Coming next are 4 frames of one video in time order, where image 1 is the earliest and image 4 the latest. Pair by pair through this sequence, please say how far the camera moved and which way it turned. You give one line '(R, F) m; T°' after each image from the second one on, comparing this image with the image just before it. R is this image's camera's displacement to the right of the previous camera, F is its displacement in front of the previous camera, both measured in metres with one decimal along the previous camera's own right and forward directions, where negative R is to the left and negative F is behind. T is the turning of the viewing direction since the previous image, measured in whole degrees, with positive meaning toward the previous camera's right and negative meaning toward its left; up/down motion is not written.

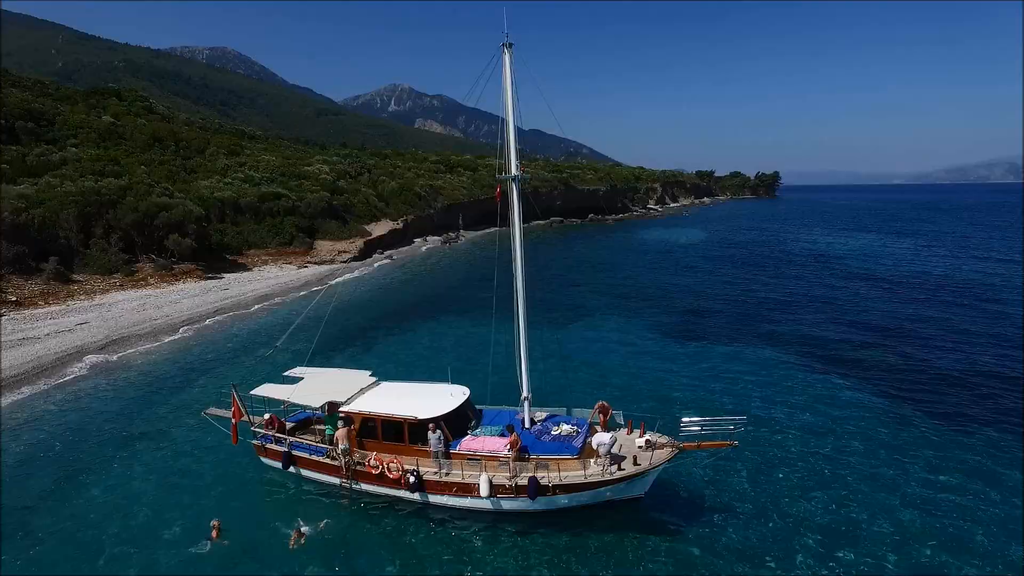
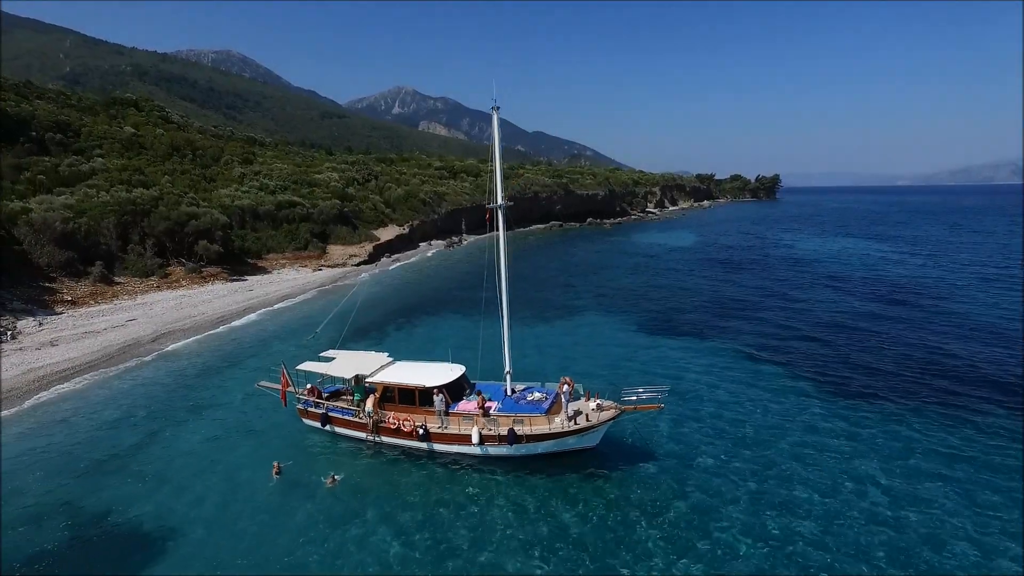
(+0.5, -4.2) m; 0°
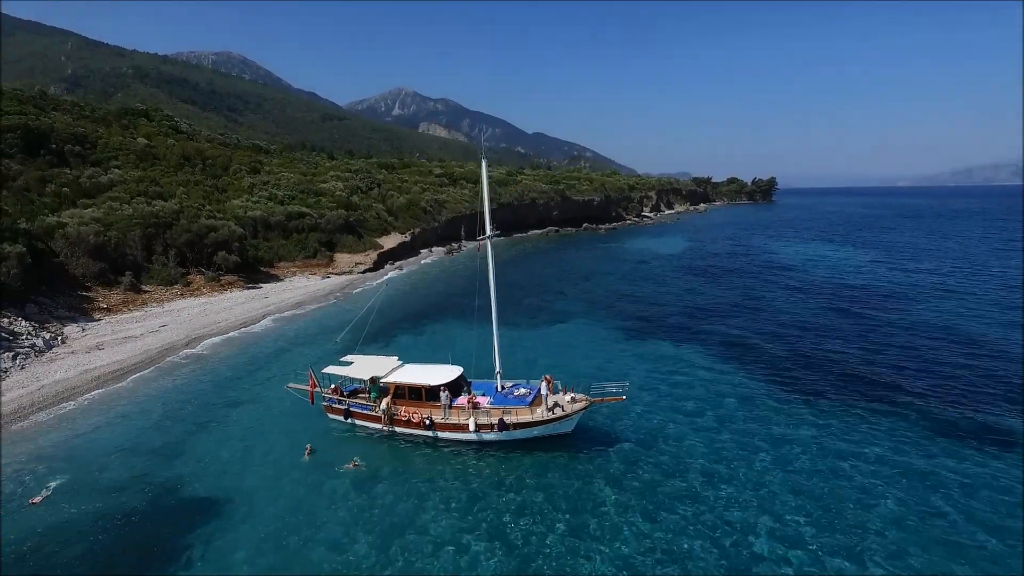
(+0.4, -3.7) m; 0°
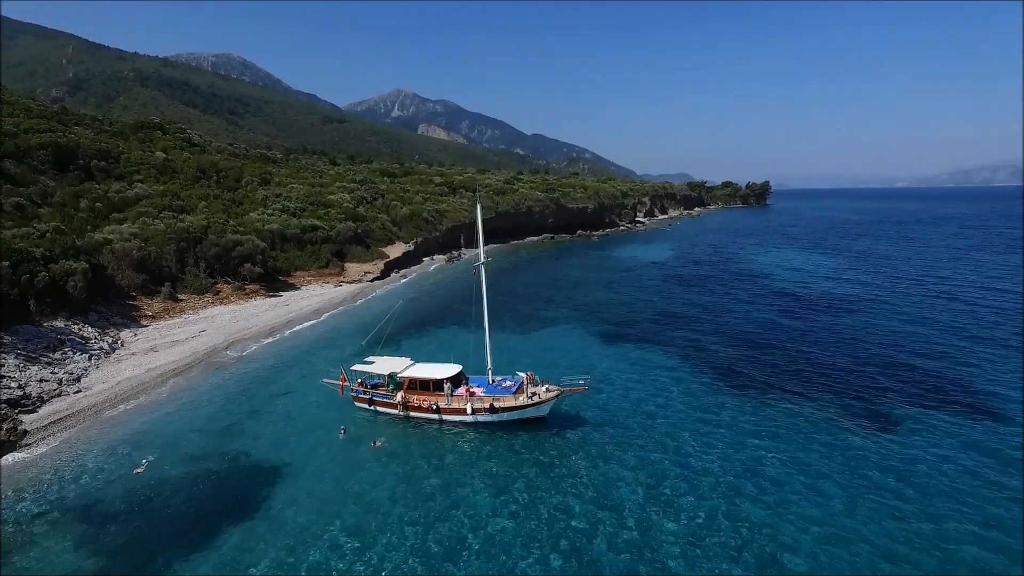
(+0.5, -5.8) m; 0°
